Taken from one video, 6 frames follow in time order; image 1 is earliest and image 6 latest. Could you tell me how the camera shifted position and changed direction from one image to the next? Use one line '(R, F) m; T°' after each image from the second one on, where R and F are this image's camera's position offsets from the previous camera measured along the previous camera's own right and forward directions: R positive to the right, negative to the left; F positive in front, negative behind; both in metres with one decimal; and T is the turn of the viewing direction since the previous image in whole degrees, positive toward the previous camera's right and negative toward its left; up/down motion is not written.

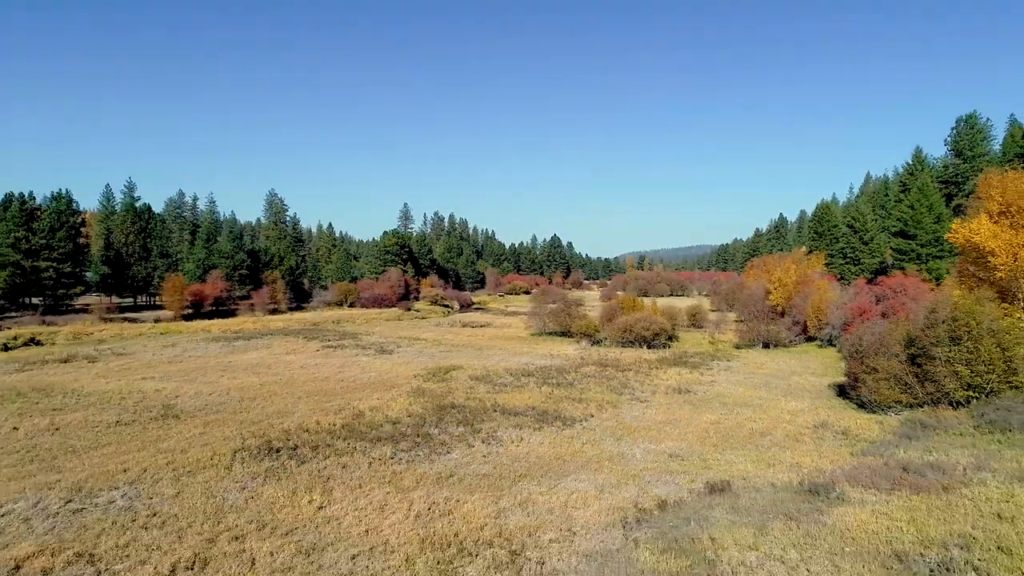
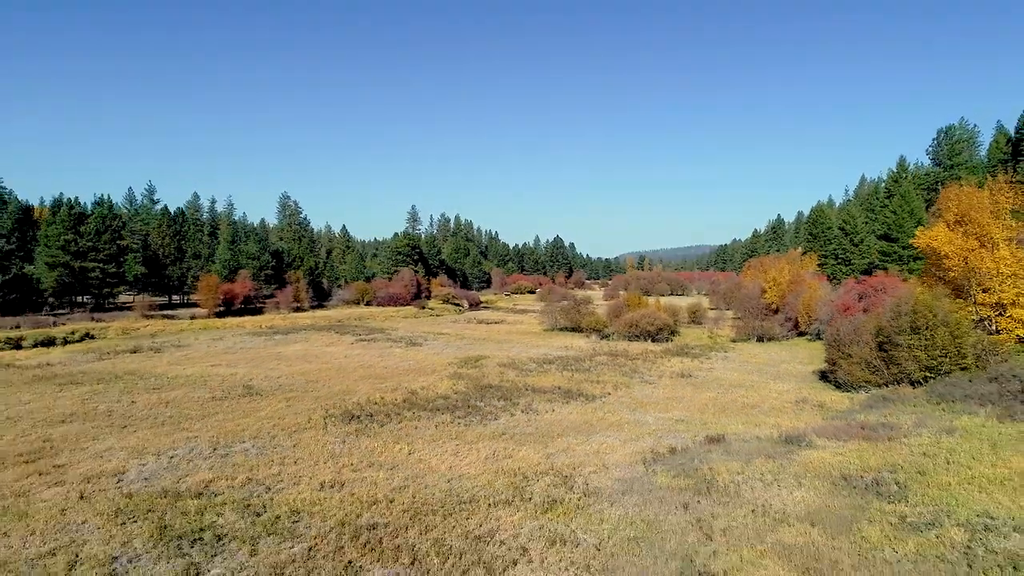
(-1.4, -4.8) m; 0°
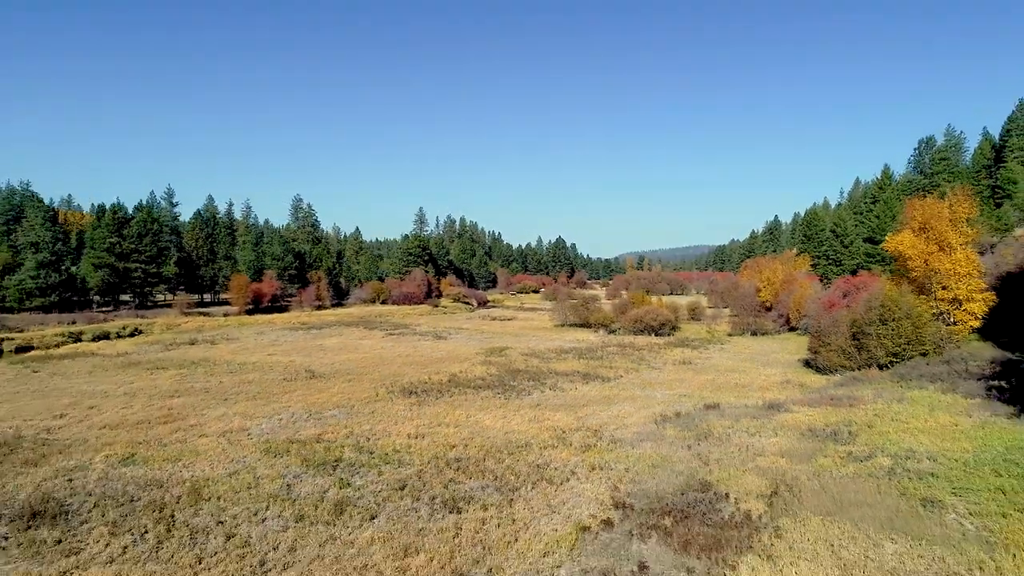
(-1.5, -5.2) m; 0°
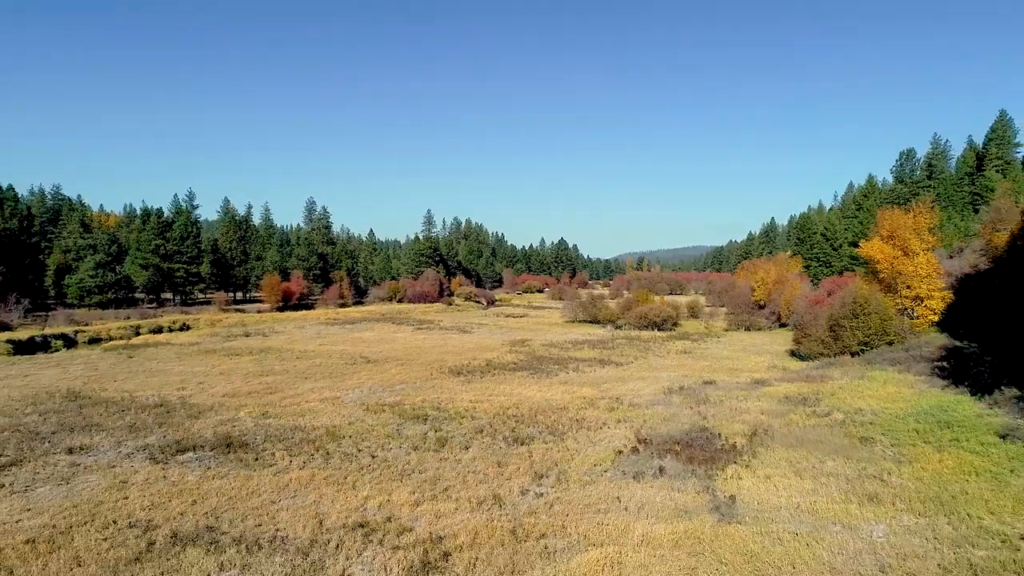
(-1.8, -6.1) m; 0°
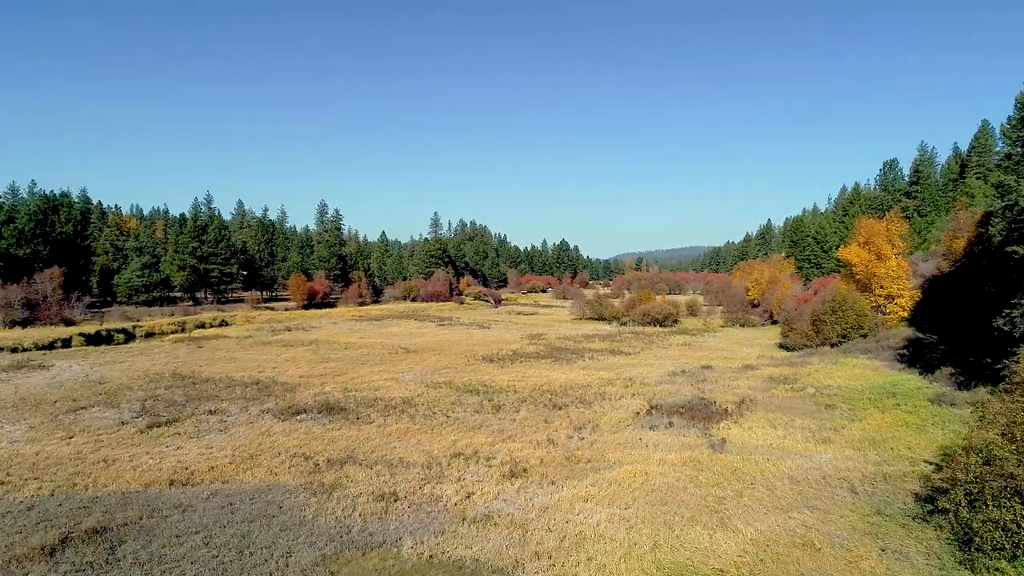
(-1.7, -6.0) m; 0°
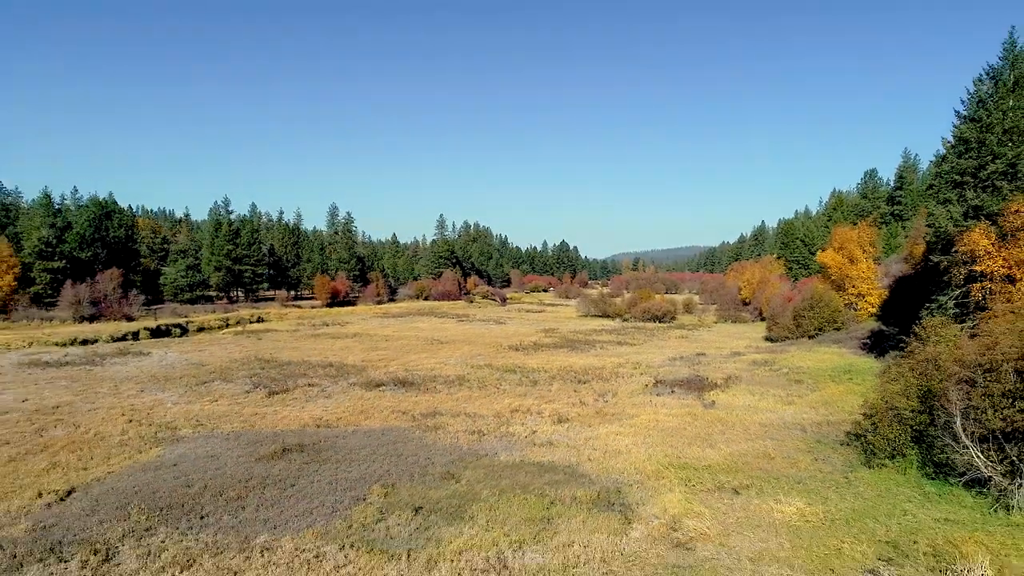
(-2.0, -7.1) m; 0°
